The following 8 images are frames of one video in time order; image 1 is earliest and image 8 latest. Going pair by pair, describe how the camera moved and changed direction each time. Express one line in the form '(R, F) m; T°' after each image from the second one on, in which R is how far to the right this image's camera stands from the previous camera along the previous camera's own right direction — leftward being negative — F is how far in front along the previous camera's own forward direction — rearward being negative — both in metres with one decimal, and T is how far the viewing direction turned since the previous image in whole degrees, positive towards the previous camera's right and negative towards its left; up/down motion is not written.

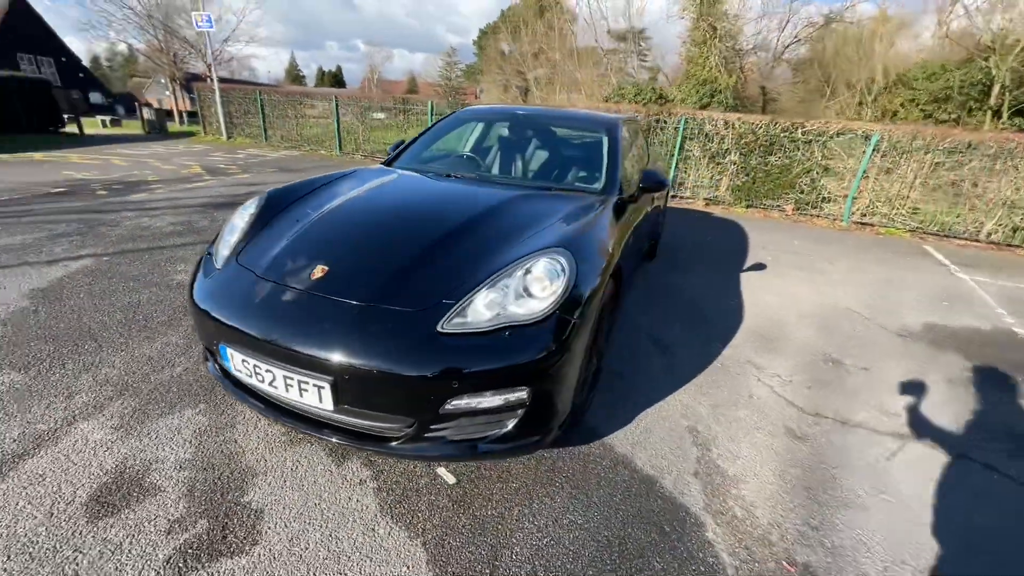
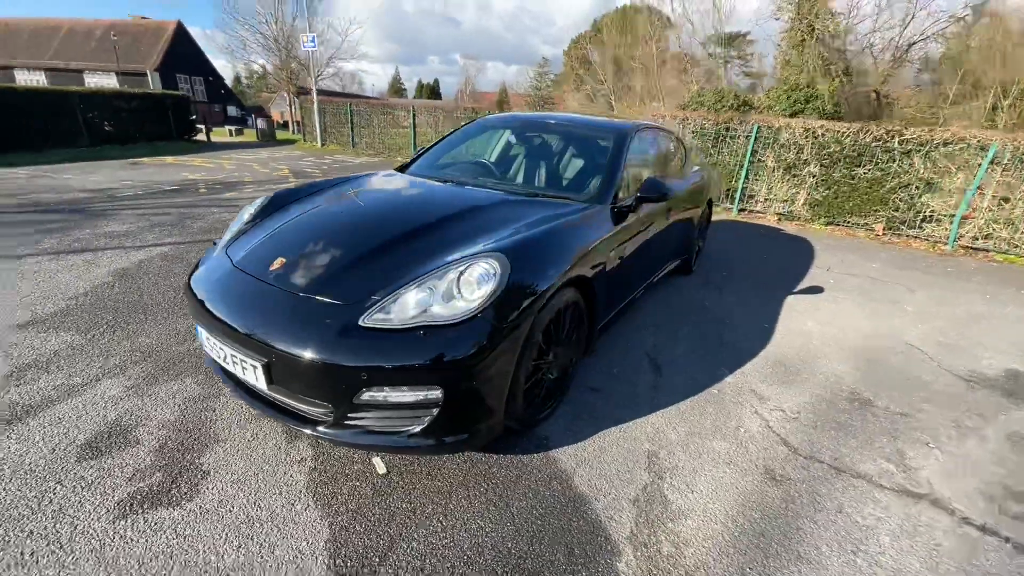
(+0.6, 0.0) m; -10°
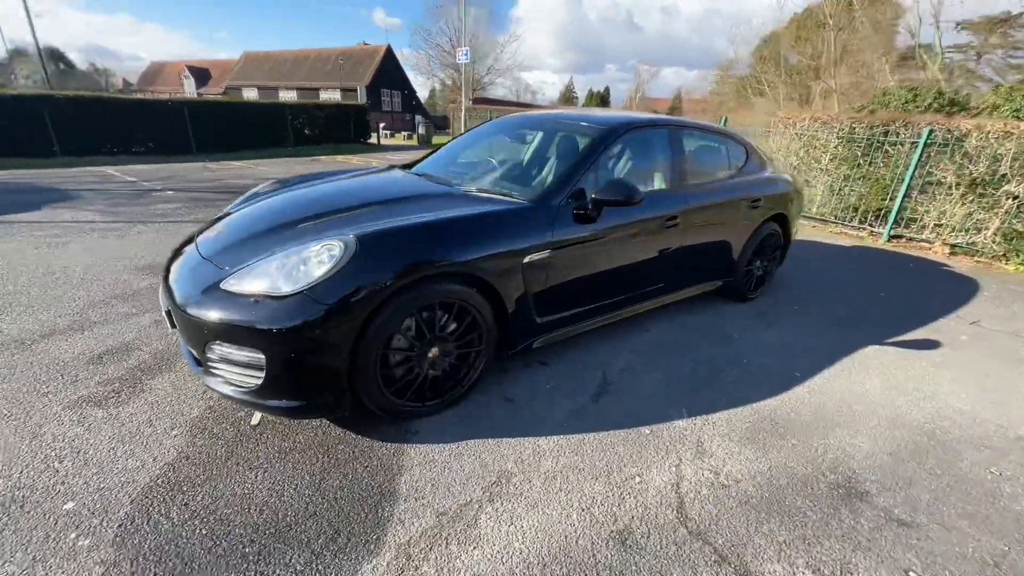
(+1.3, +0.3) m; -20°
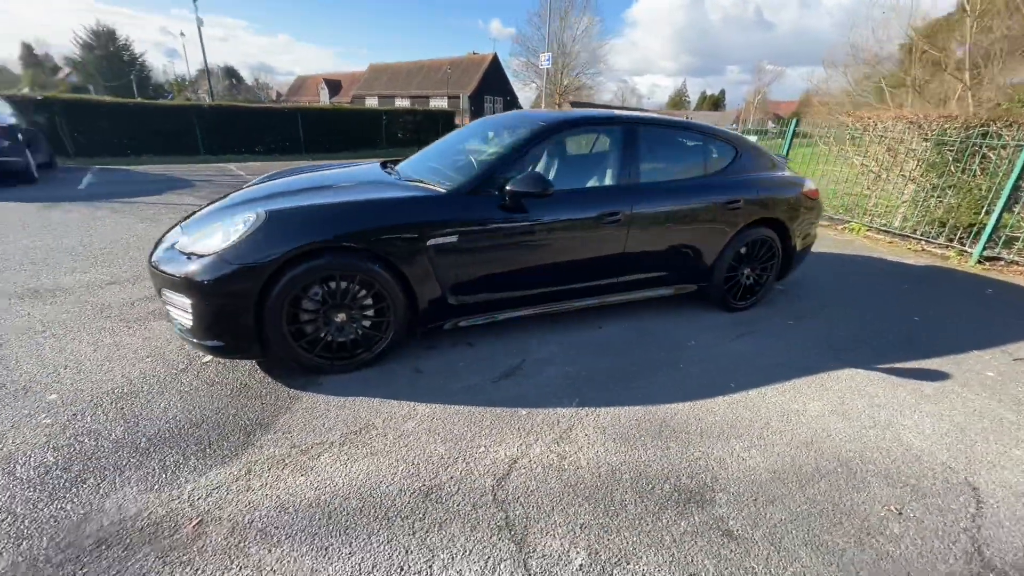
(+1.1, -0.1) m; -12°
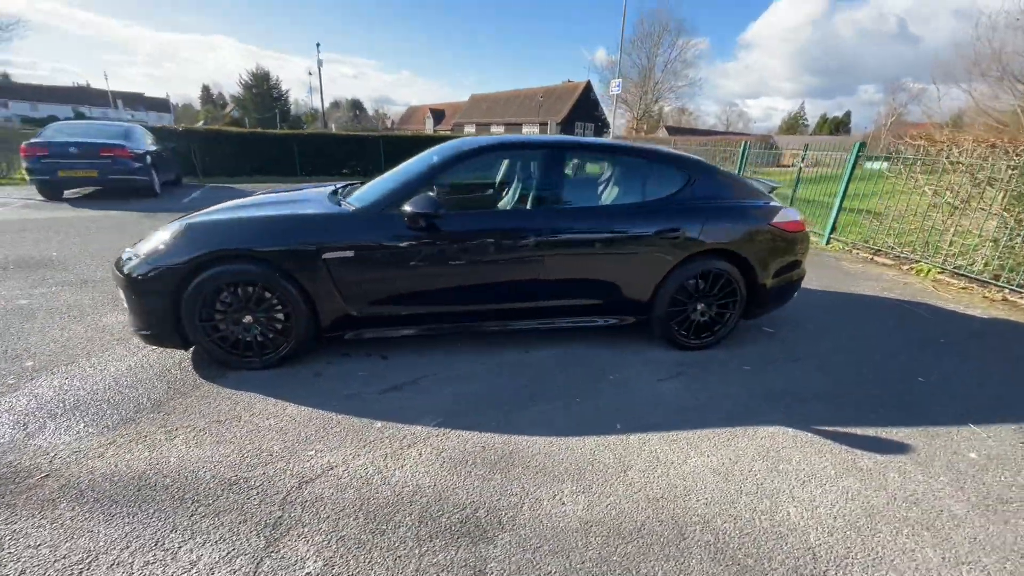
(+1.3, +0.1) m; -12°
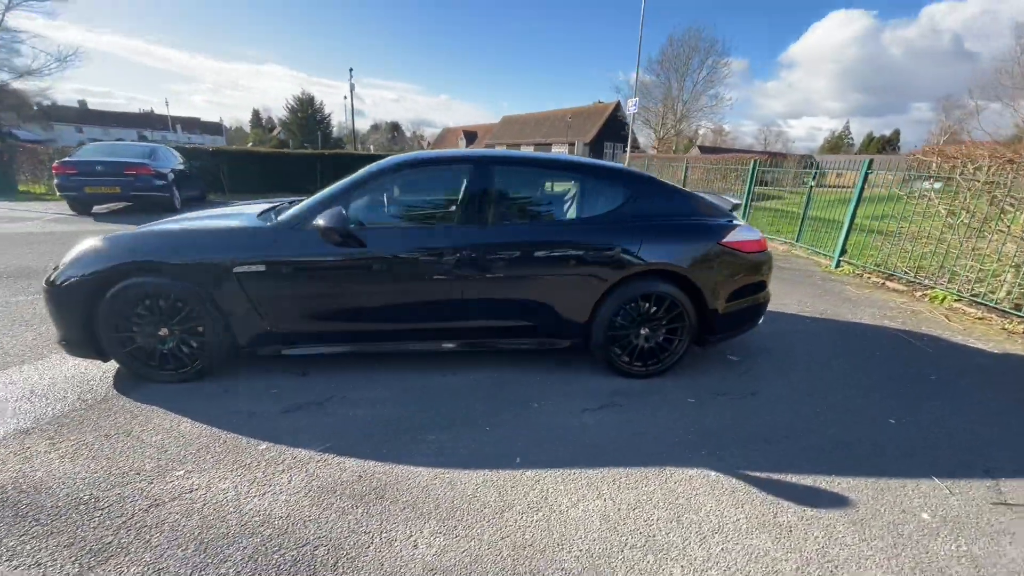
(+0.7, +0.2) m; -4°
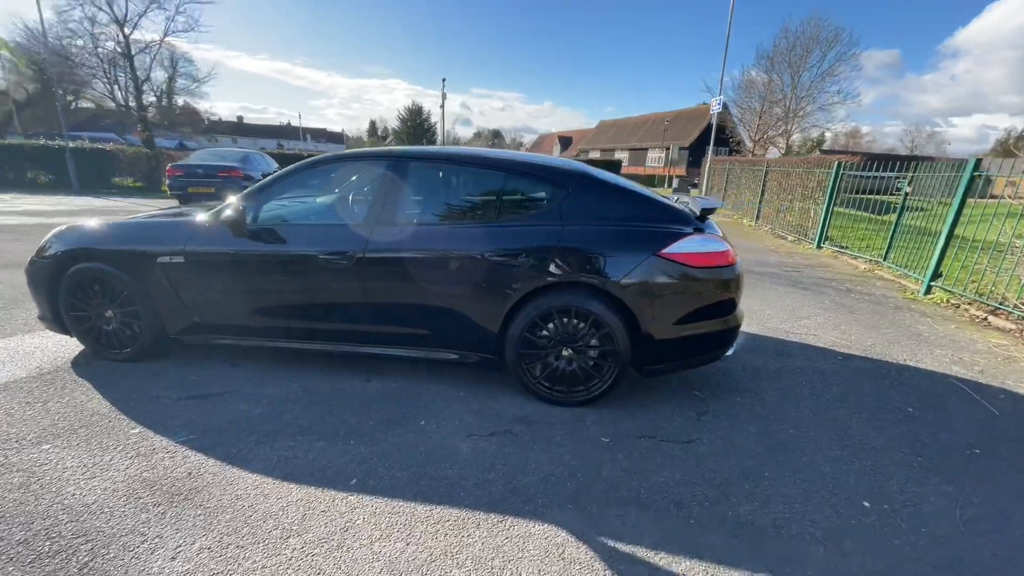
(+1.2, +0.4) m; -12°
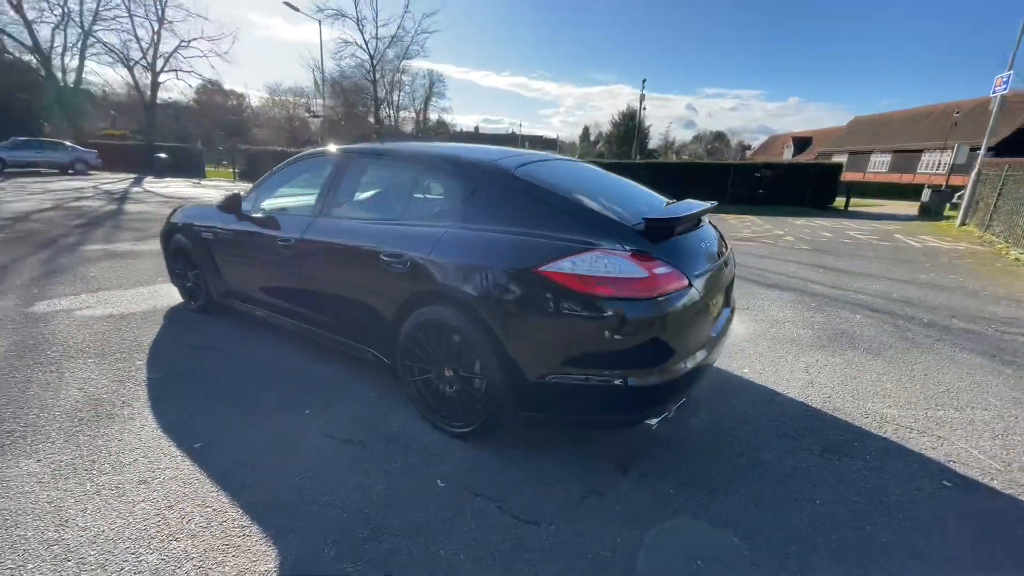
(+1.6, +0.7) m; -26°
